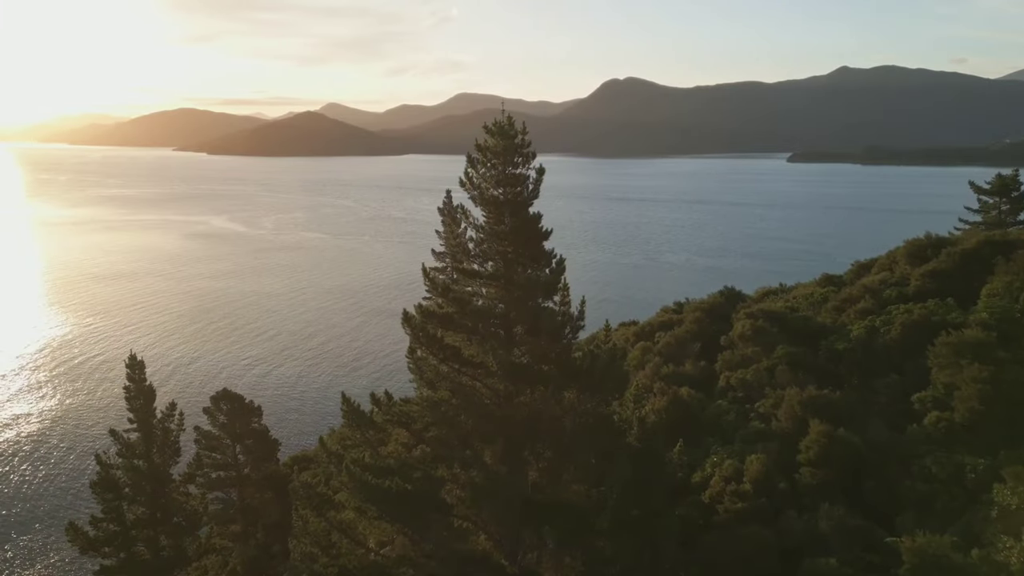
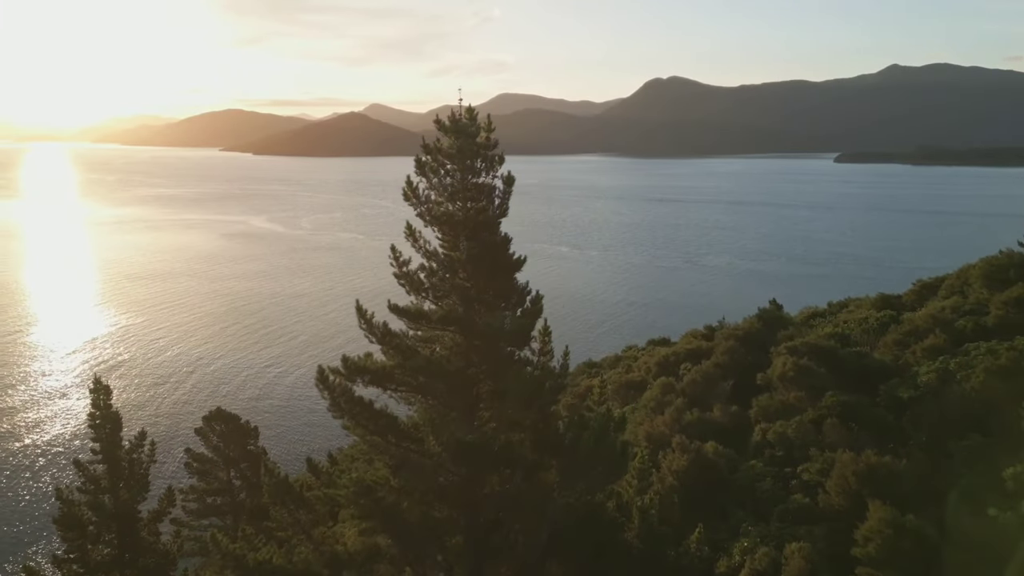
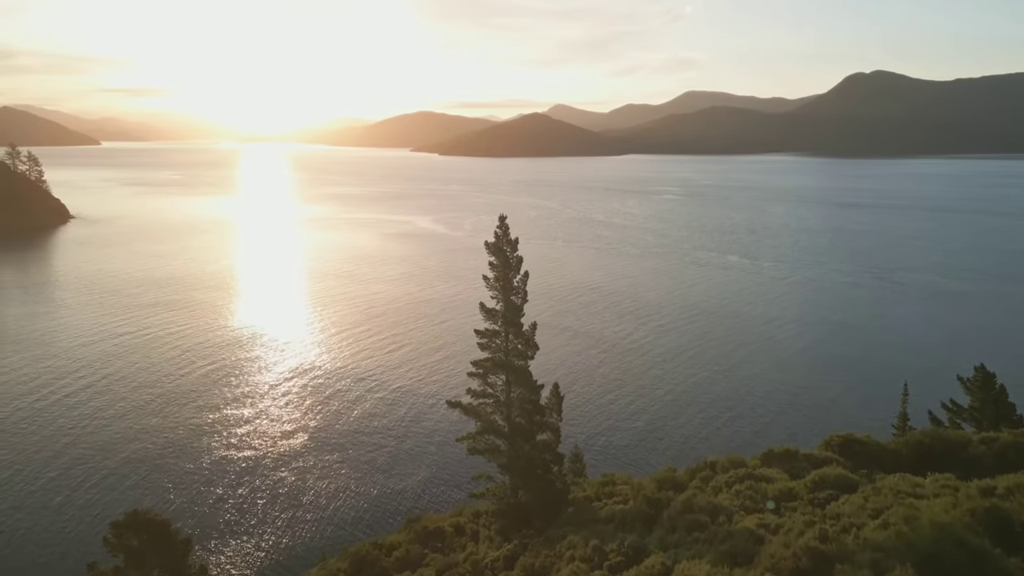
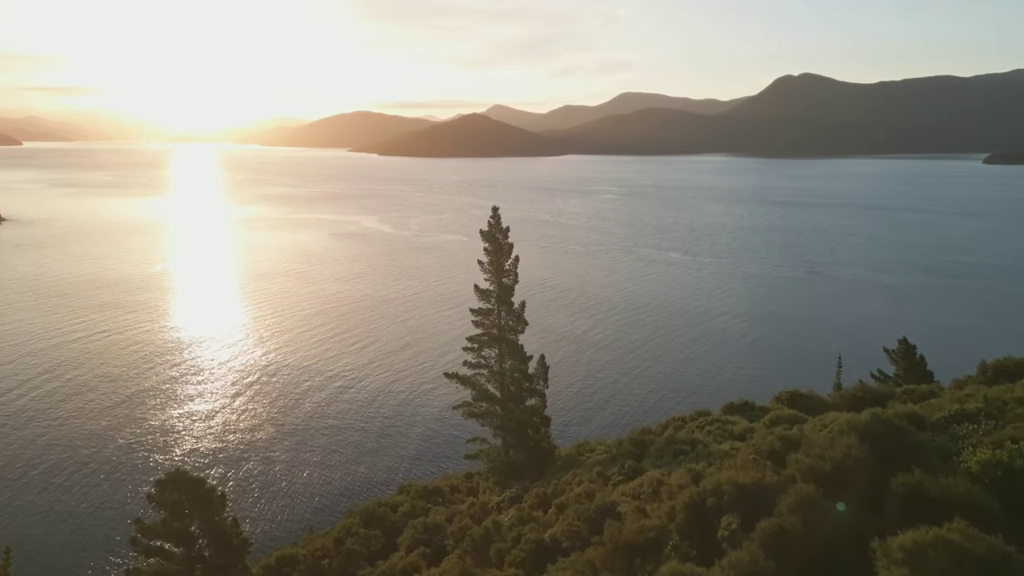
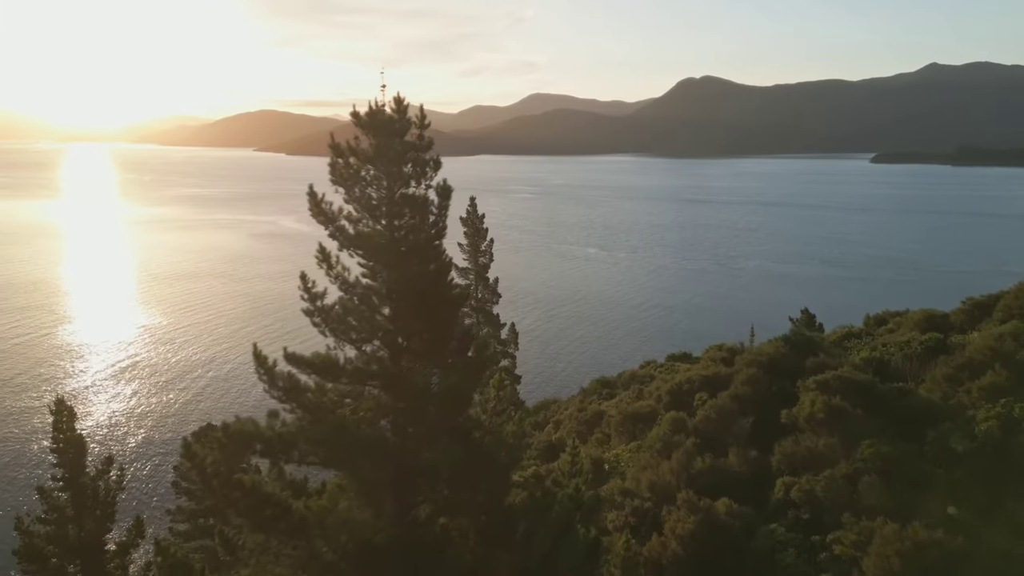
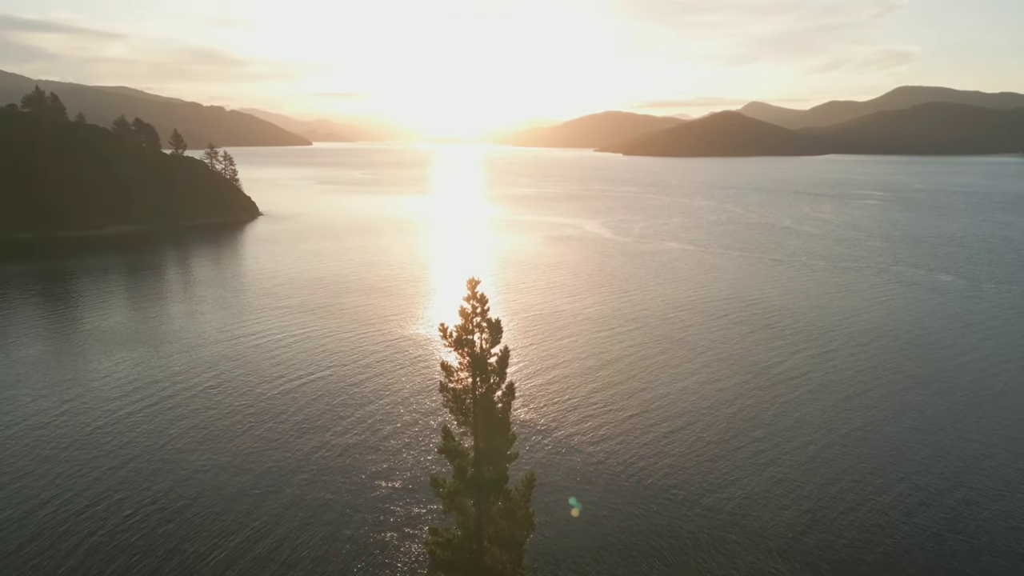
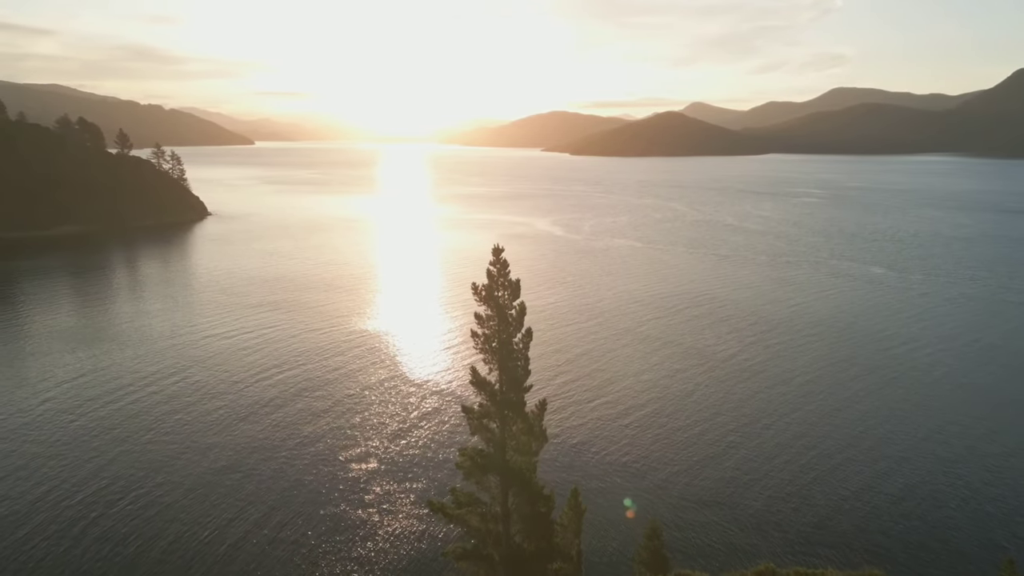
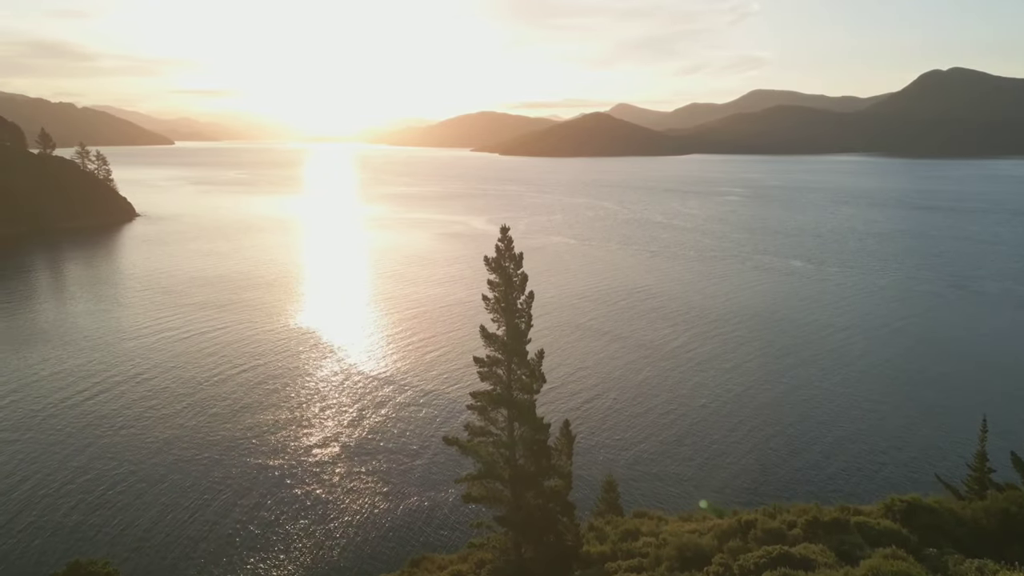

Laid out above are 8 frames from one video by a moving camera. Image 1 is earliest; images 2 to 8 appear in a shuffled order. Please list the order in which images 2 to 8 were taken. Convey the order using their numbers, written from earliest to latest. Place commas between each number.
2, 5, 4, 3, 8, 7, 6
